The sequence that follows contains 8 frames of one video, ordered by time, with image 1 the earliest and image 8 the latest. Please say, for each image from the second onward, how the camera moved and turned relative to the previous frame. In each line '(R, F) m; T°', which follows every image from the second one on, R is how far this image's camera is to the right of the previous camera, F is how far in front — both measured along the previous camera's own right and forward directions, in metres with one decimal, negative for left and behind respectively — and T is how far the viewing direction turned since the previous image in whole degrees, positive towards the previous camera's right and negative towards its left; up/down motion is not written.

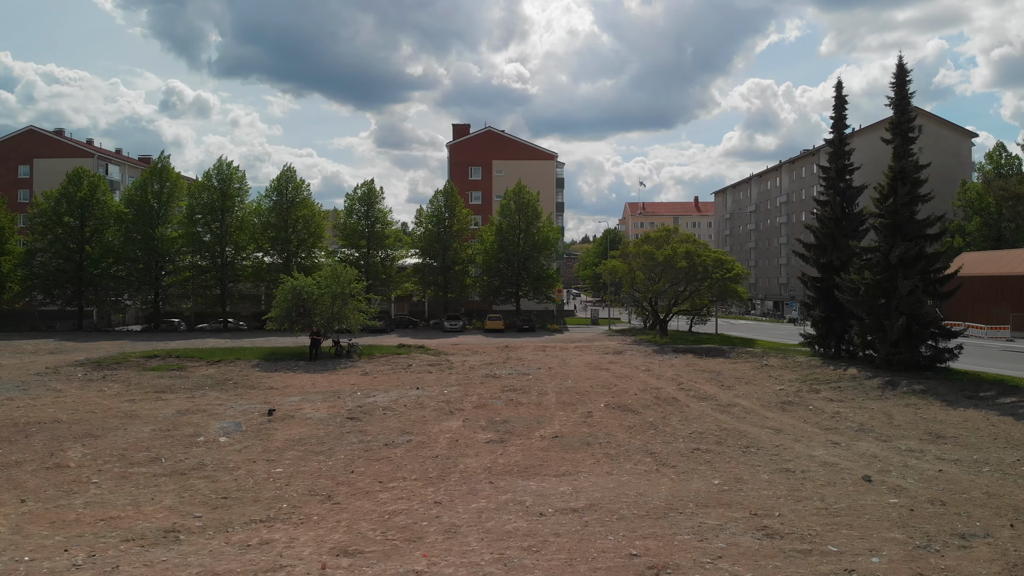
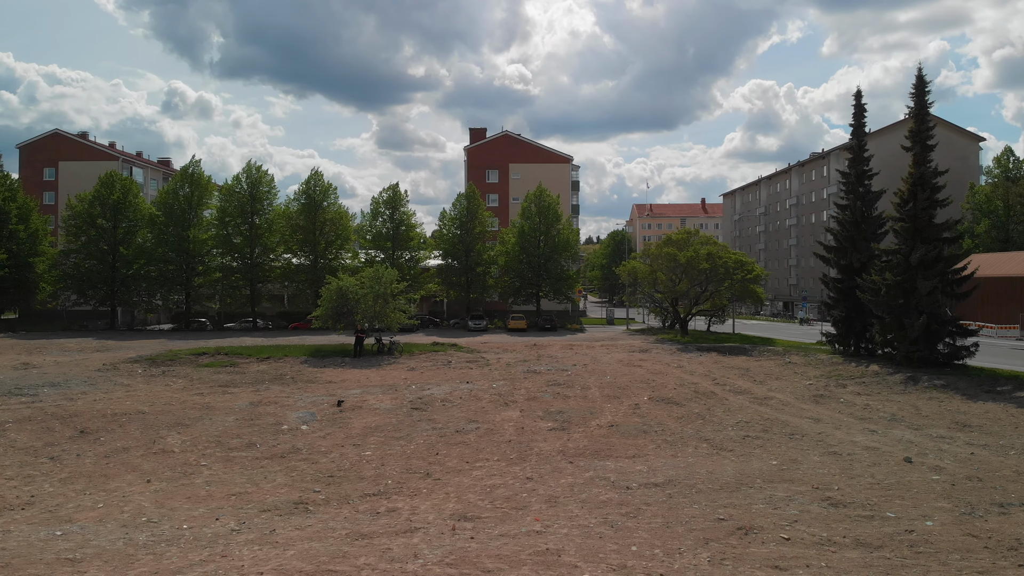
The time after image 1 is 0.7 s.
(-0.9, -1.1) m; 0°
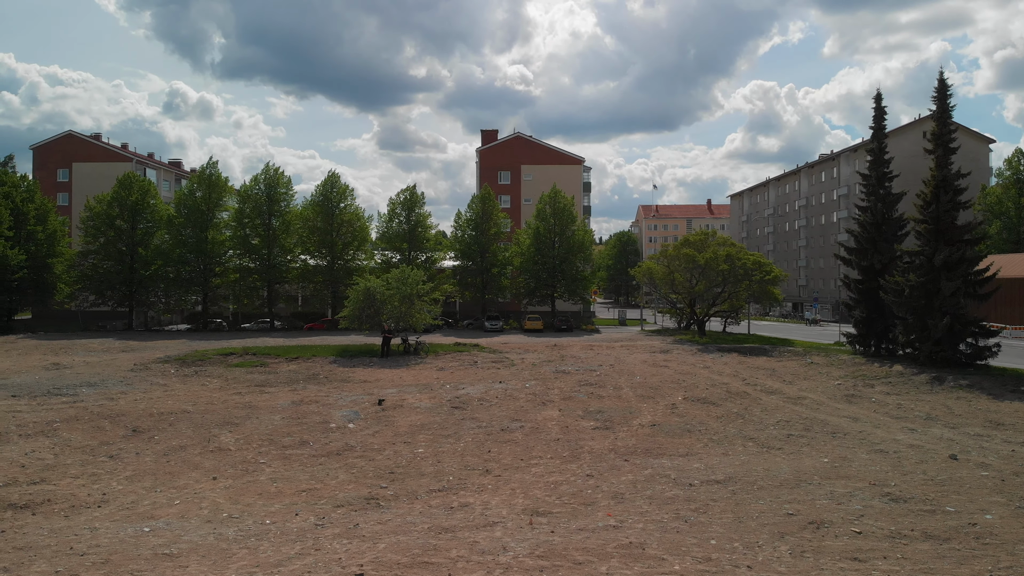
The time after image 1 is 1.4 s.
(-0.7, -0.2) m; 0°
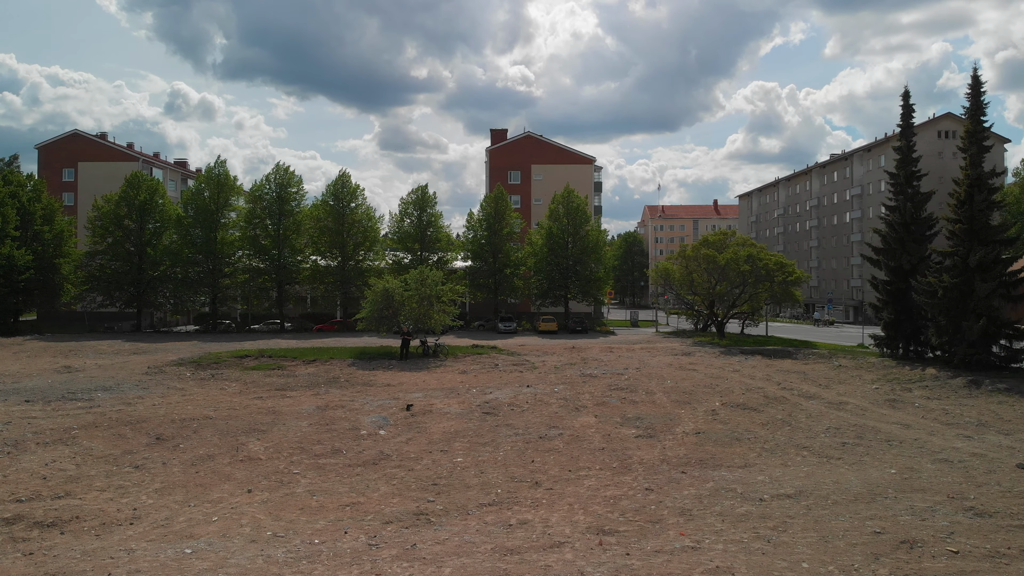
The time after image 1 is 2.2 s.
(-0.6, +0.6) m; 0°
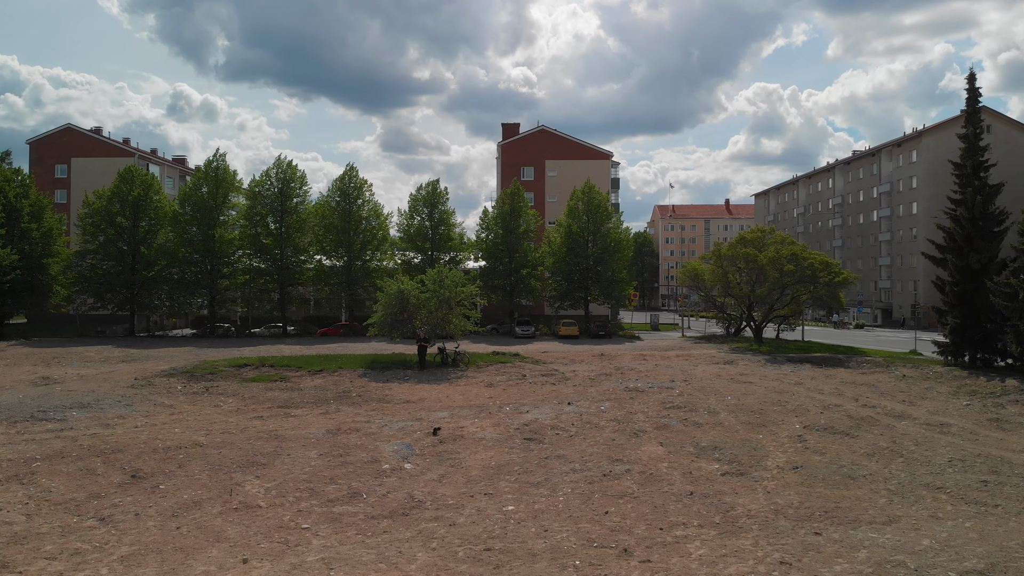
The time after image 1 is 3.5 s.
(-0.7, +2.5) m; 0°
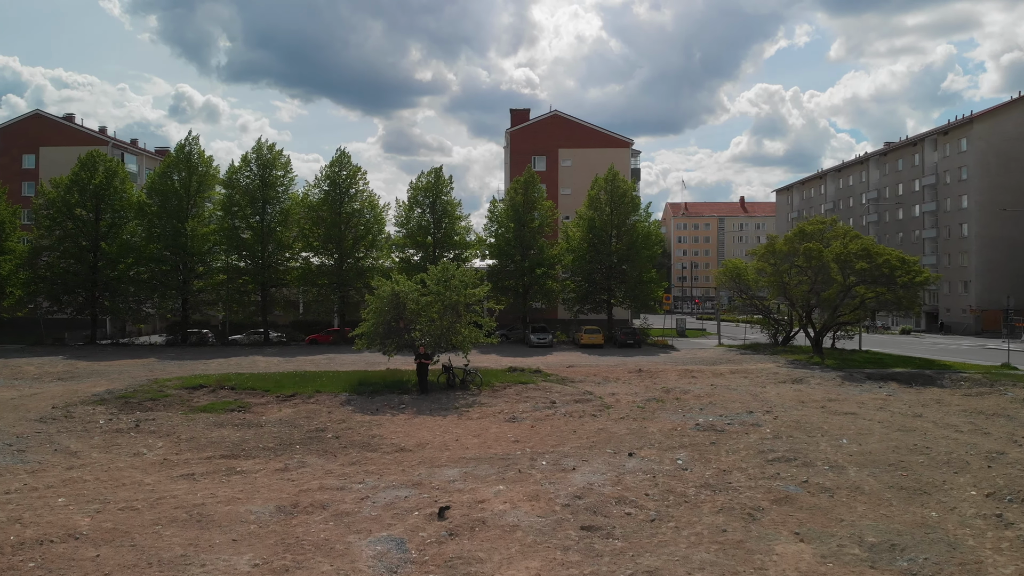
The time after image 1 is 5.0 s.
(-0.5, +4.7) m; 0°
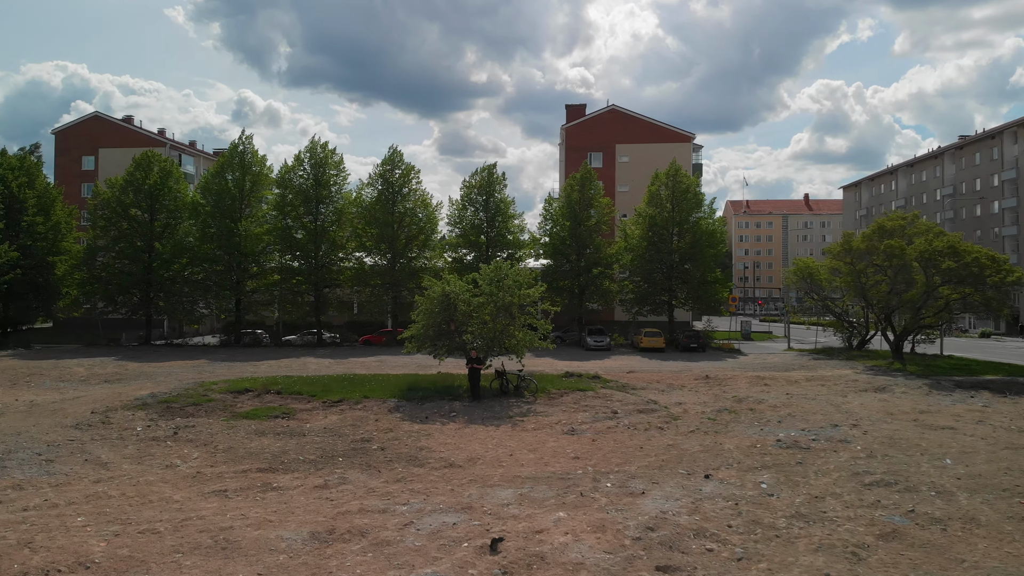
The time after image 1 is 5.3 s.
(-0.1, +1.1) m; -4°
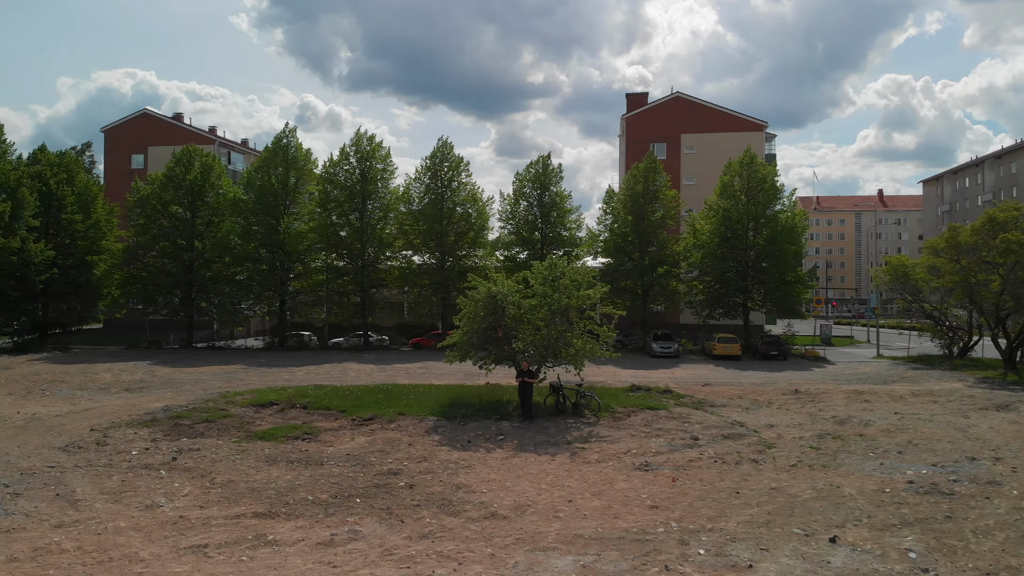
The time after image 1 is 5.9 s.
(0.0, +2.4) m; -4°
